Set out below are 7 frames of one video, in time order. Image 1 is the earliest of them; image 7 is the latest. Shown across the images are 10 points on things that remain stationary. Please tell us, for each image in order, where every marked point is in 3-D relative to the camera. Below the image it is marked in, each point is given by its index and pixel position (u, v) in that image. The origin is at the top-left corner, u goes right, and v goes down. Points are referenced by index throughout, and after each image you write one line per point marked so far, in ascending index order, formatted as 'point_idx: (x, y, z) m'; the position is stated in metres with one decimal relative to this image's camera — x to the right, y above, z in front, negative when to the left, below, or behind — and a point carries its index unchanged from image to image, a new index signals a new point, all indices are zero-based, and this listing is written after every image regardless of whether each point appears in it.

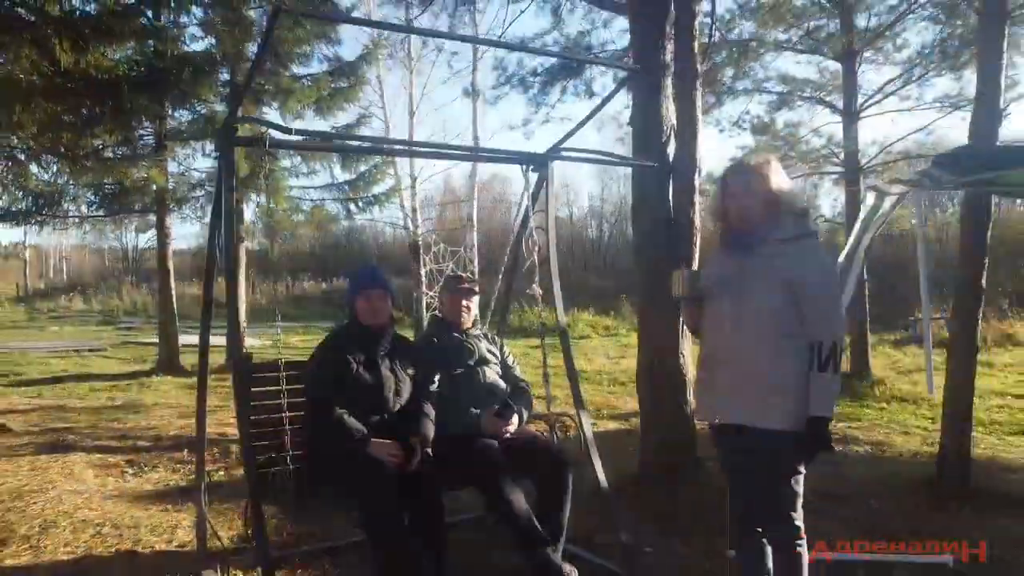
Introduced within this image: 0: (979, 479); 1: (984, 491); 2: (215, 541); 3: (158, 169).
0: (+1.7, -0.7, +5.1) m
1: (+1.6, -0.7, +4.8) m
2: (-0.8, -0.6, +3.6) m
3: (-2.4, +0.8, +9.6) m
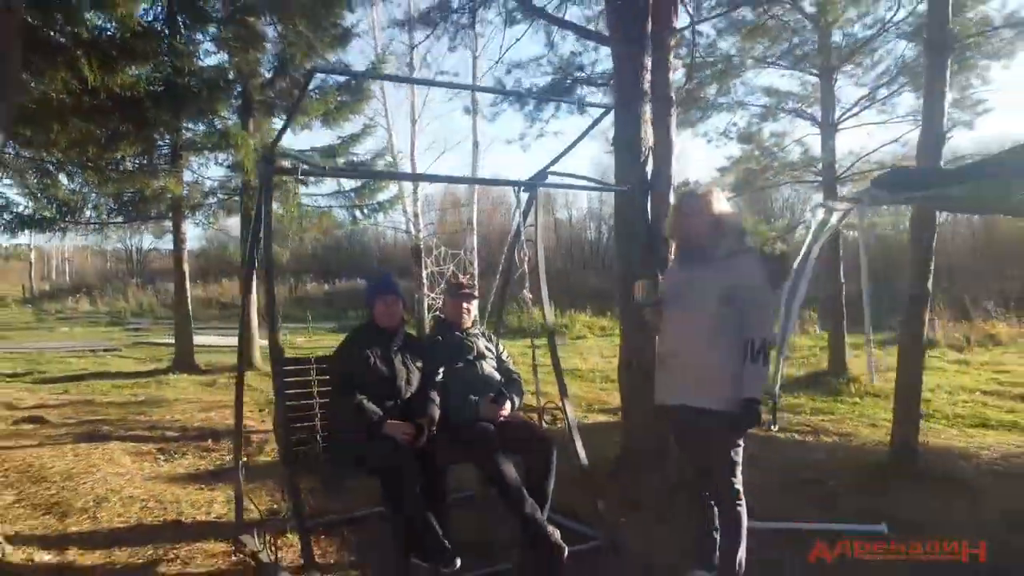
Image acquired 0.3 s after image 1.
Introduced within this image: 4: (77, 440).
0: (+1.6, -0.7, +5.6) m
1: (+1.6, -0.7, +5.4) m
2: (-0.8, -0.7, +4.2) m
3: (-2.4, +0.8, +10.1) m
4: (-1.8, -0.6, +6.0) m
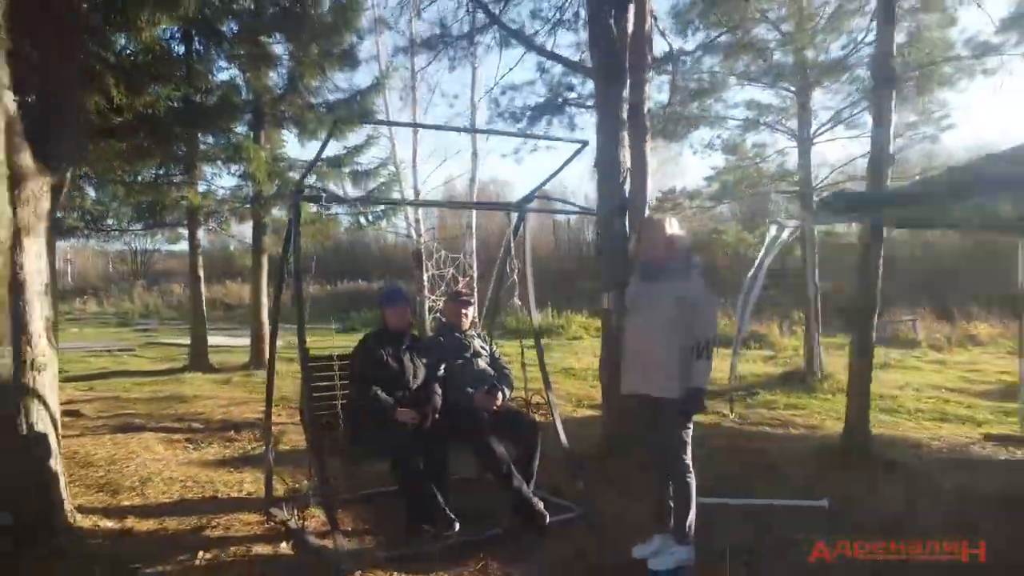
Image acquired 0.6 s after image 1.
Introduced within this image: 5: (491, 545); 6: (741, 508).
0: (+1.6, -0.7, +6.3) m
1: (+1.5, -0.7, +6.0) m
2: (-0.8, -0.7, +4.8) m
3: (-2.4, +0.8, +10.7) m
4: (-1.8, -0.7, +6.7) m
5: (-0.1, -0.7, +4.0) m
6: (+0.8, -0.7, +4.7) m
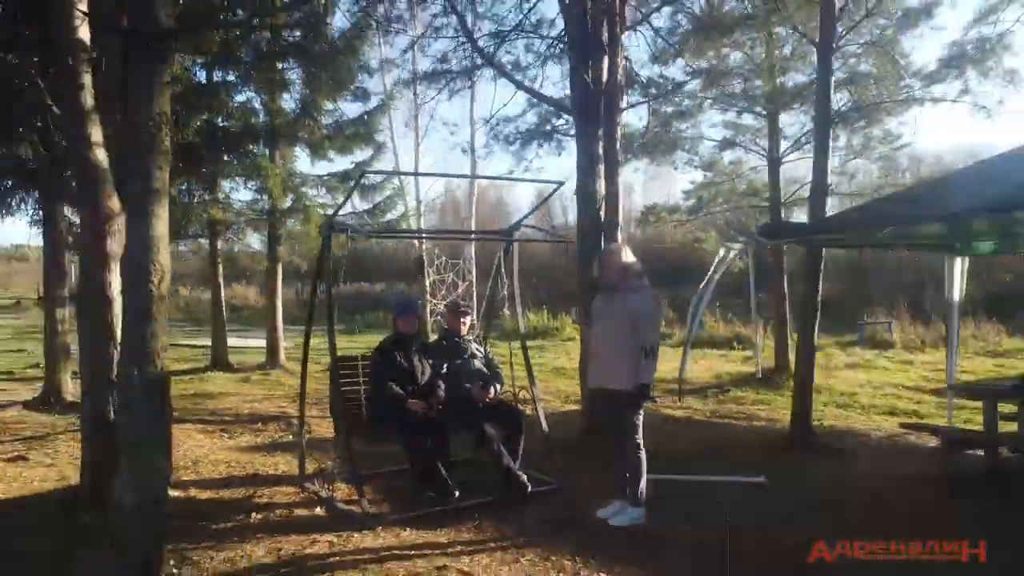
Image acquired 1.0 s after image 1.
0: (+1.6, -0.8, +7.2) m
1: (+1.5, -0.8, +7.0) m
2: (-0.8, -0.7, +5.8) m
3: (-2.4, +0.7, +11.7) m
4: (-1.9, -0.7, +7.7) m
5: (-0.1, -0.8, +5.0) m
6: (+0.7, -0.8, +5.7) m
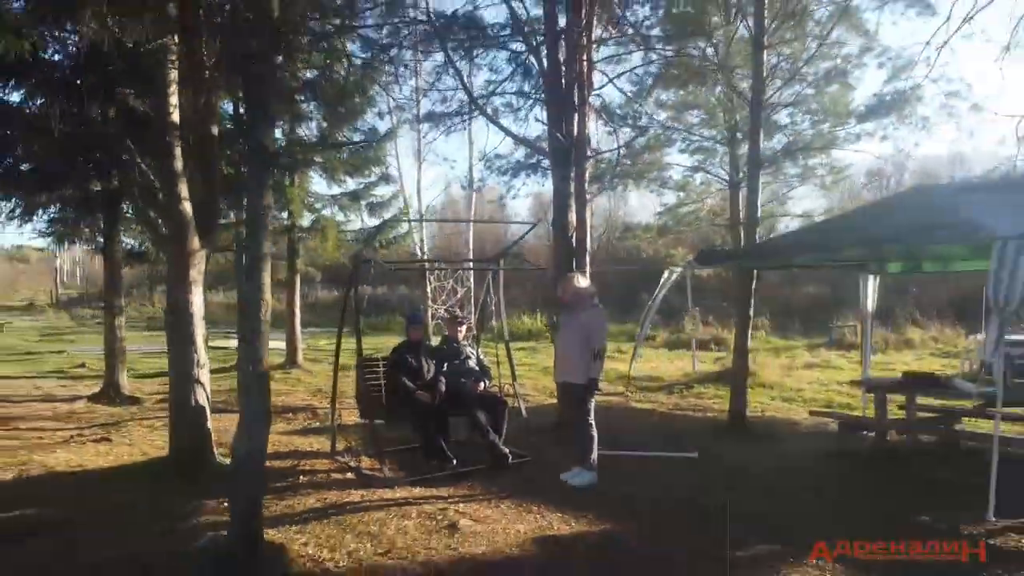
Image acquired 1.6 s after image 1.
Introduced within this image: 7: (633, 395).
0: (+1.5, -0.8, +8.8) m
1: (+1.4, -0.8, +8.5) m
2: (-0.9, -0.8, +7.4) m
3: (-2.5, +0.6, +13.3) m
4: (-1.9, -0.8, +9.2) m
5: (-0.2, -0.8, +6.5) m
6: (+0.7, -0.9, +7.2) m
7: (+0.9, -0.8, +11.1) m
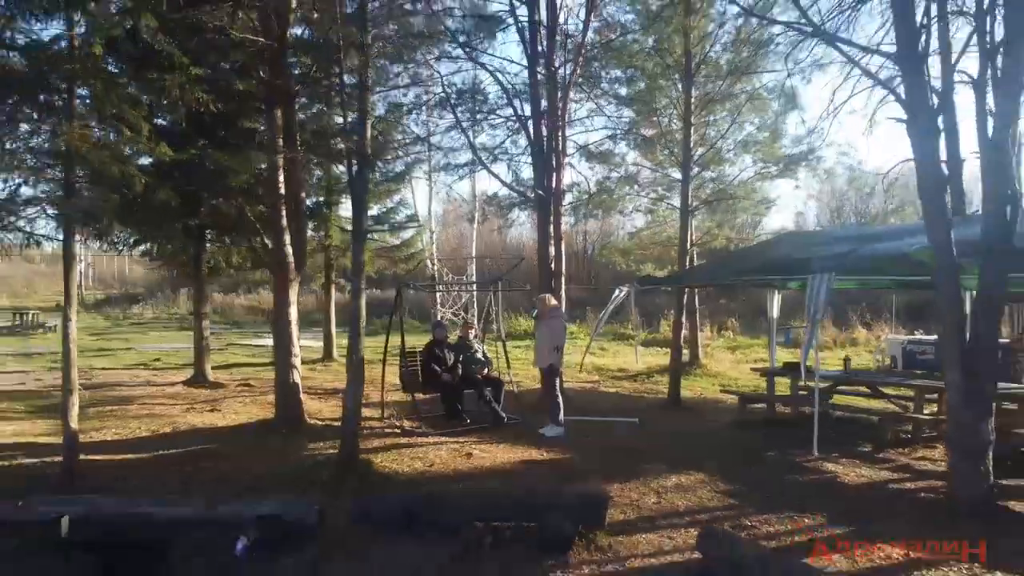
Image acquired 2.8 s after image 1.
0: (+1.5, -1.0, +11.8) m
1: (+1.4, -0.9, +11.6) m
2: (-0.9, -0.9, +10.4) m
3: (-2.6, +0.5, +16.3) m
4: (-2.0, -0.9, +12.3) m
5: (-0.2, -0.9, +9.6) m
6: (+0.6, -1.0, +10.3) m
7: (+0.9, -0.9, +14.2) m
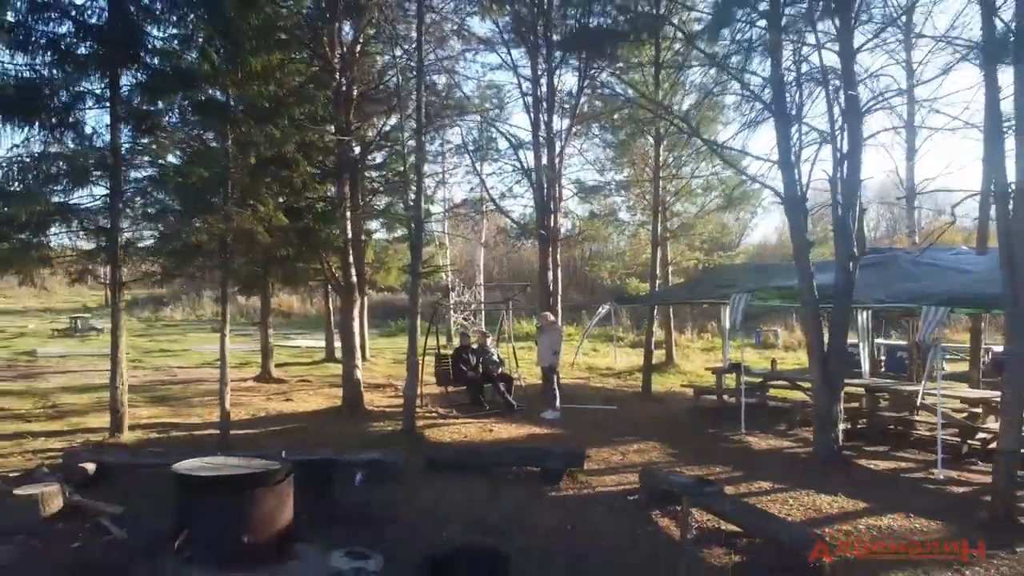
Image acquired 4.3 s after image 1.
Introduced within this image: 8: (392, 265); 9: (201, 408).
0: (+1.5, -1.1, +15.0) m
1: (+1.5, -1.1, +14.7) m
2: (-0.9, -1.1, +13.6) m
3: (-2.5, +0.4, +19.5) m
4: (-1.9, -1.1, +15.4) m
5: (-0.1, -1.1, +12.7) m
6: (+0.7, -1.1, +13.5) m
7: (+1.0, -1.1, +17.4) m
8: (-1.6, +0.3, +19.0) m
9: (-2.9, -1.1, +13.3) m
